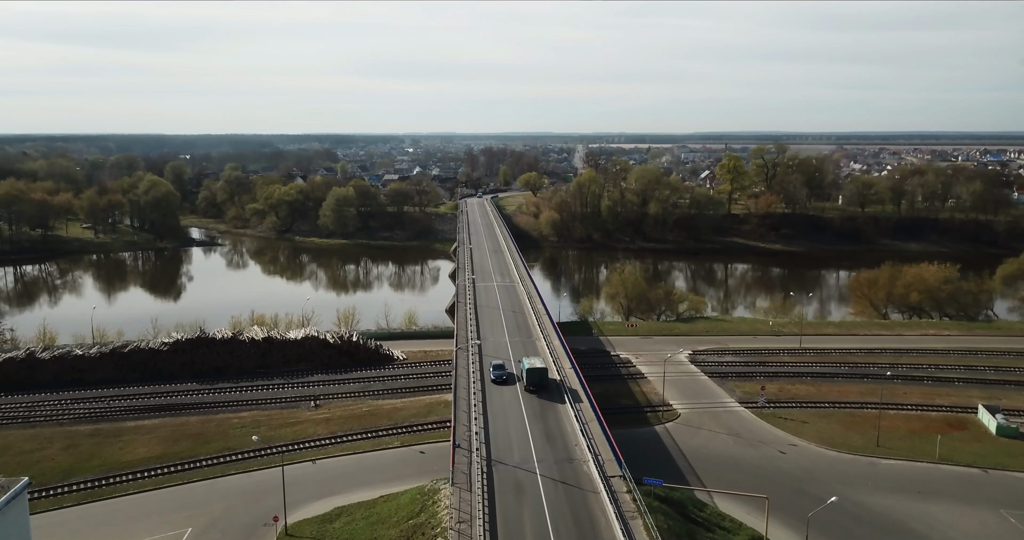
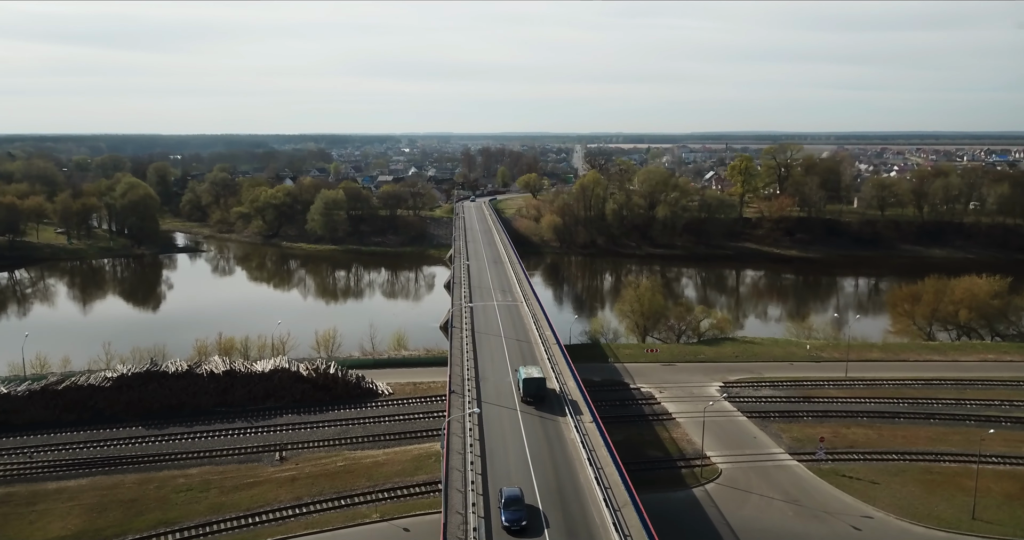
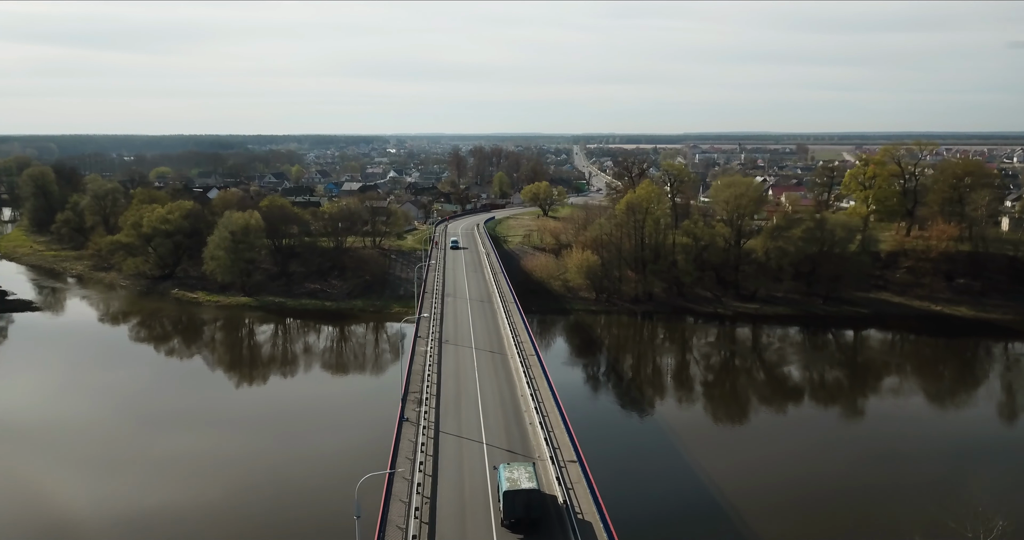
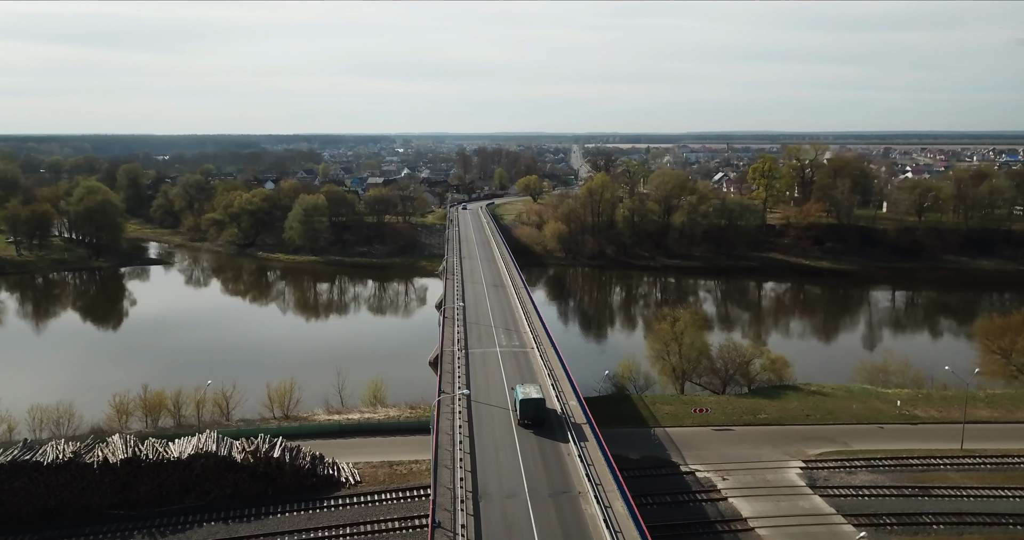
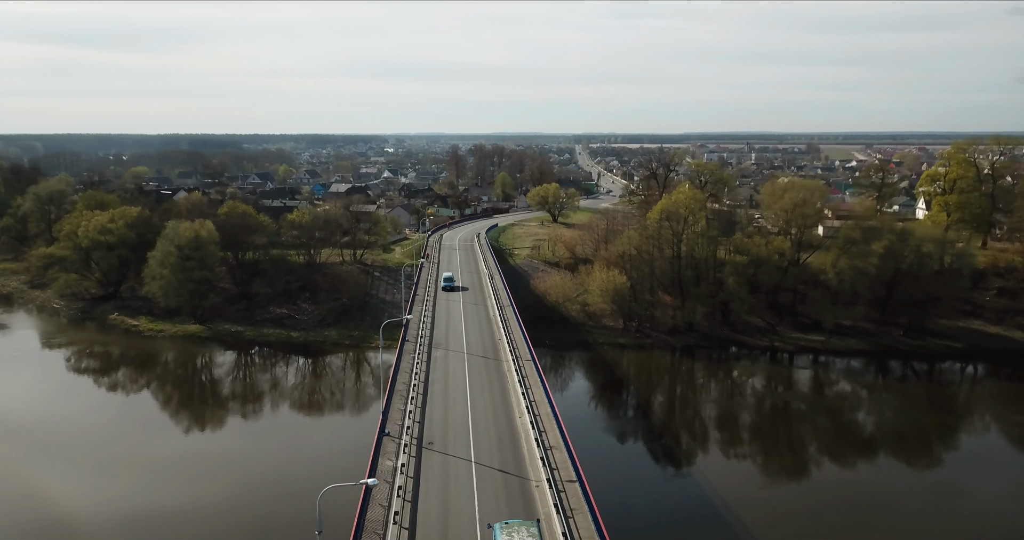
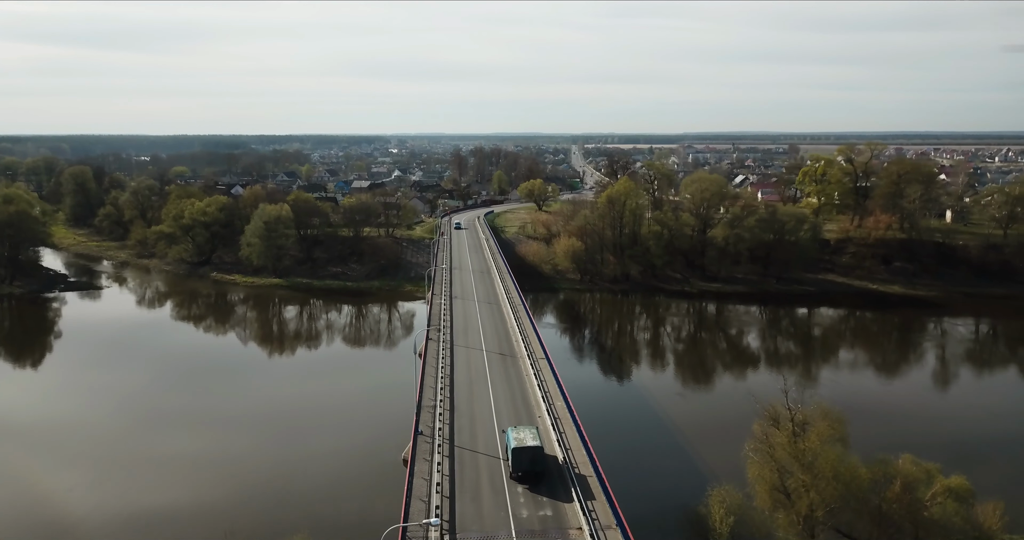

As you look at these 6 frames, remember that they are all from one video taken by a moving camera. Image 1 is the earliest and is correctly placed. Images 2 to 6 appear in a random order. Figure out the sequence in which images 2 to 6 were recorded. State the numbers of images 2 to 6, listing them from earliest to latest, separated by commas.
2, 4, 6, 3, 5
